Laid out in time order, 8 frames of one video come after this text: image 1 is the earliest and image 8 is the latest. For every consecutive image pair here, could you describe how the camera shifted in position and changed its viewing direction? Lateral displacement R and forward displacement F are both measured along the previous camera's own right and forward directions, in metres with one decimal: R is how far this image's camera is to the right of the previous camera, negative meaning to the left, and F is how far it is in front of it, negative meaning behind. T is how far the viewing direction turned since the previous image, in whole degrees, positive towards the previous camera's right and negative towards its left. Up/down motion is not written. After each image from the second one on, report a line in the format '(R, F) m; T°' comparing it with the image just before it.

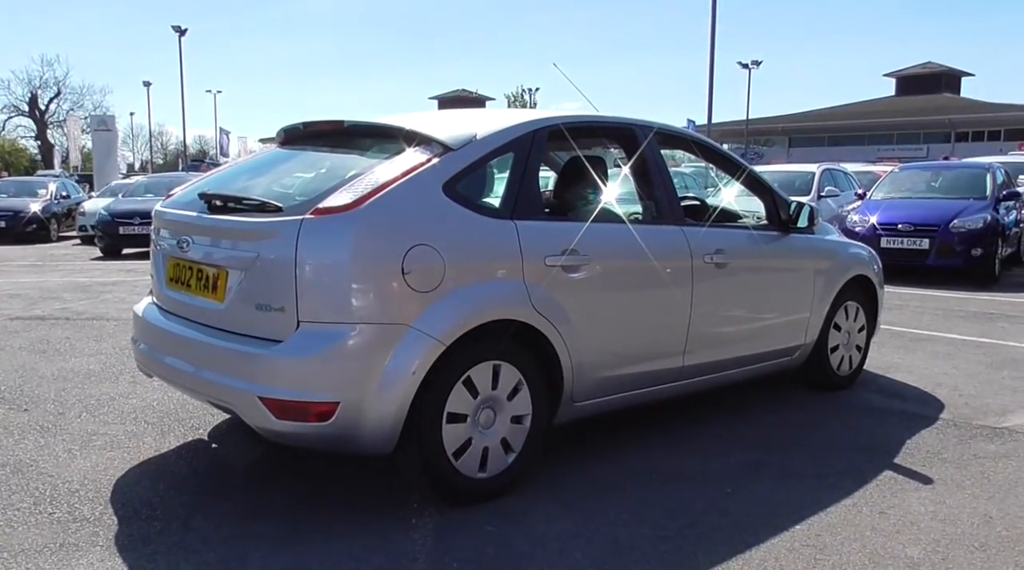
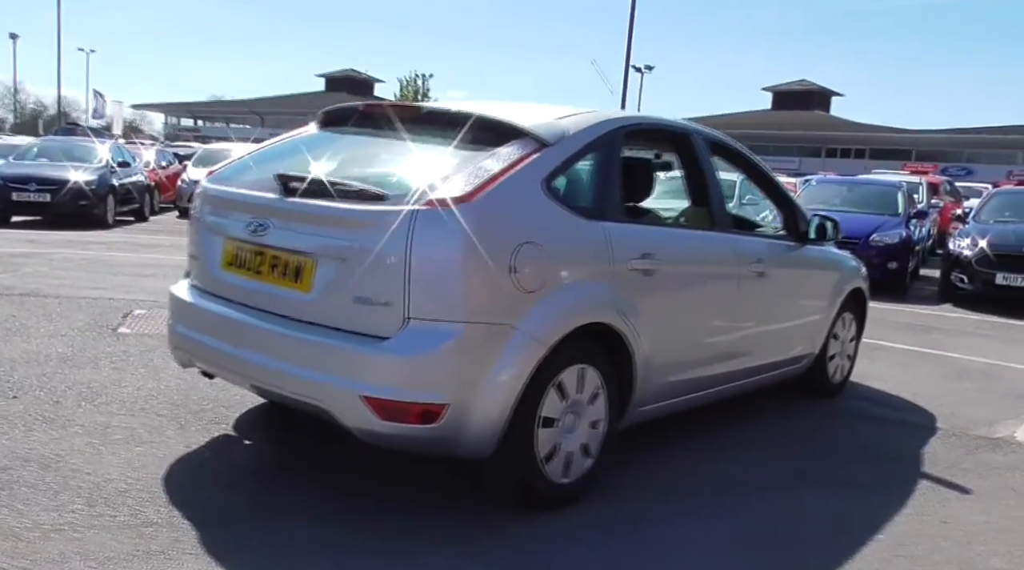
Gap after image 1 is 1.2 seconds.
(-0.8, +0.1) m; +8°
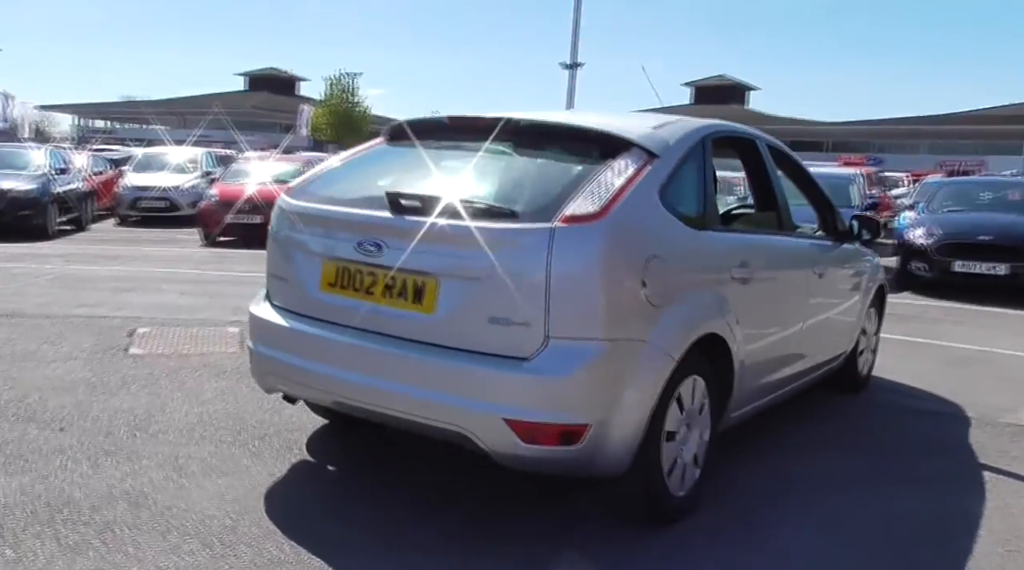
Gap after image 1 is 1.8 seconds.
(-0.7, +0.1) m; +5°
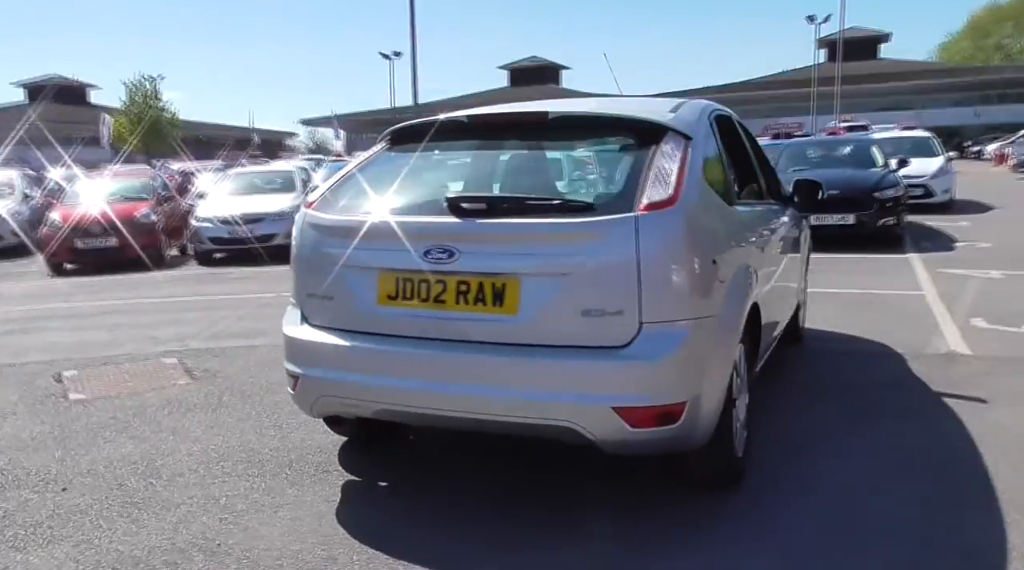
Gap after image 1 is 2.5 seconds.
(-0.9, 0.0) m; +11°
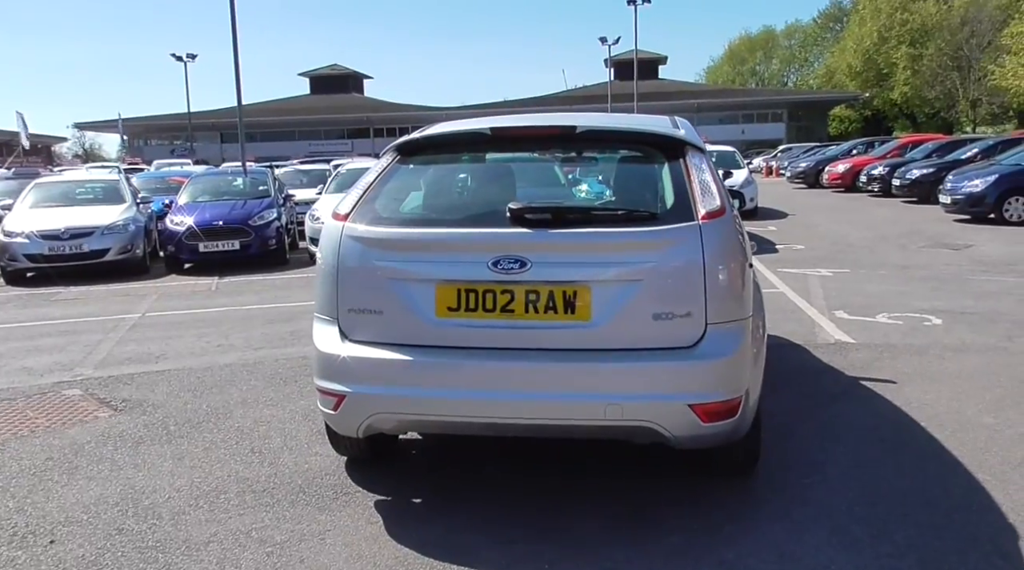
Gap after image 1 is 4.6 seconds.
(-1.0, +0.1) m; +14°
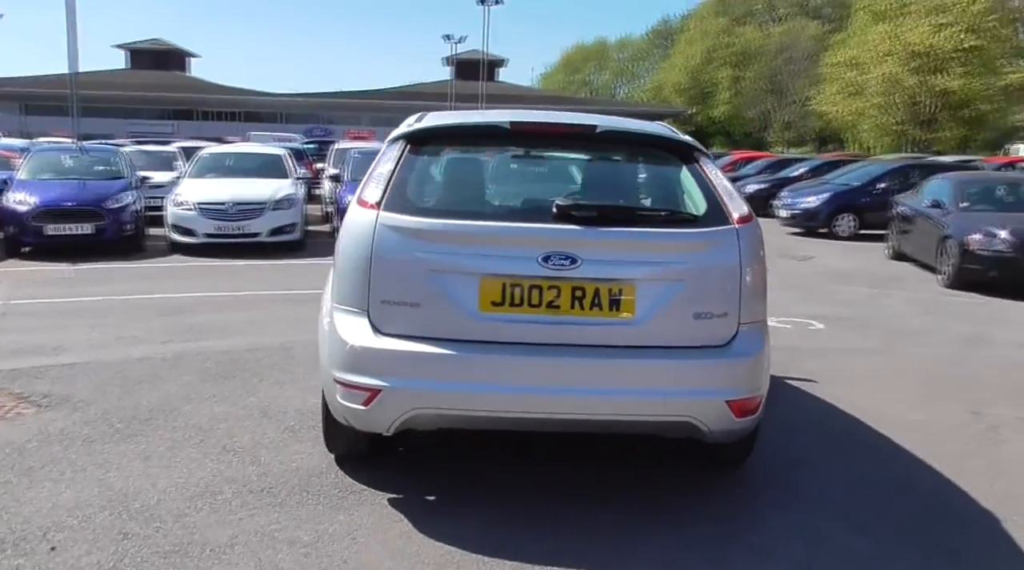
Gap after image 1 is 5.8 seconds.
(-0.8, +0.1) m; +11°
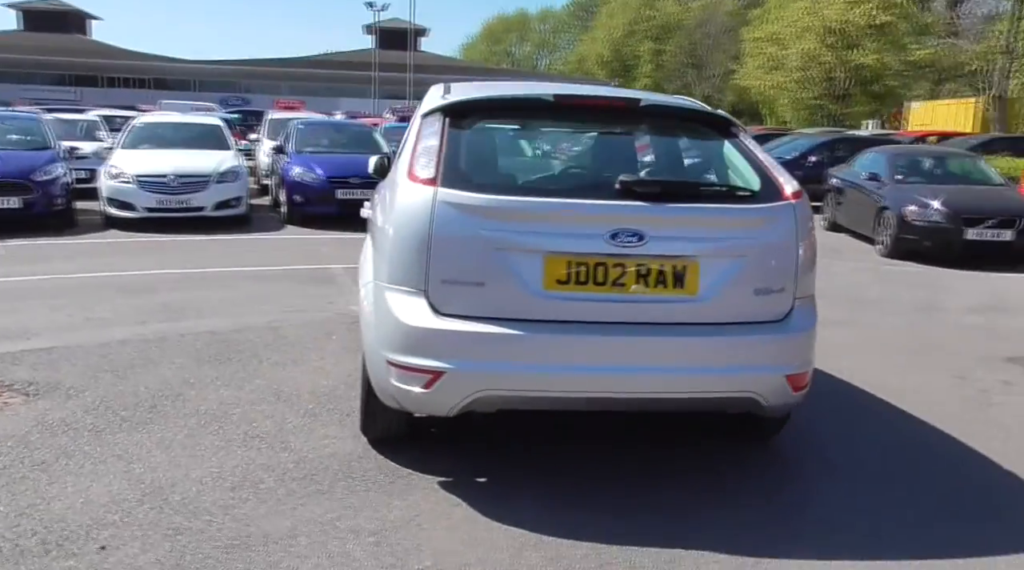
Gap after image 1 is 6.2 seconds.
(-0.5, +0.1) m; +5°
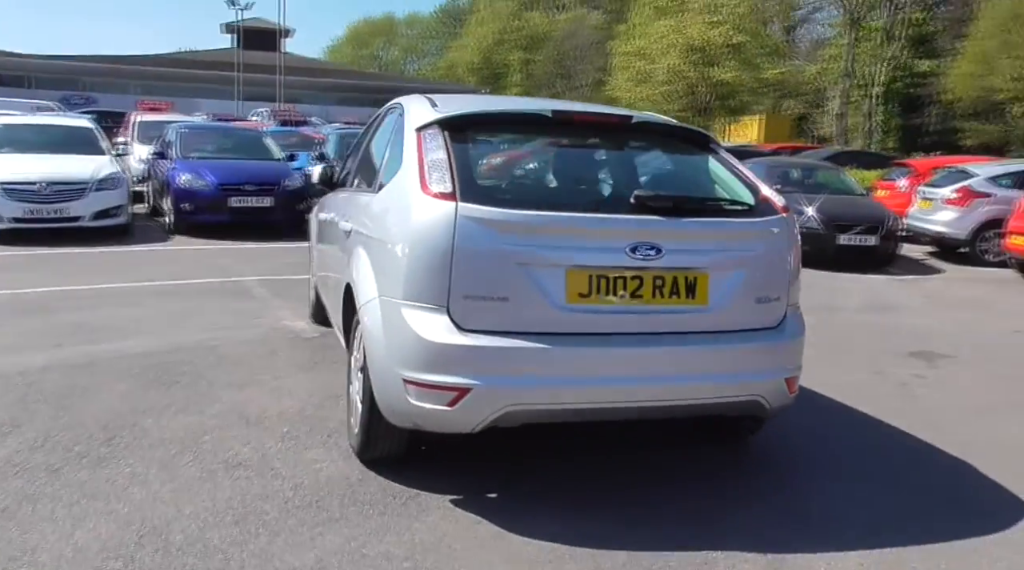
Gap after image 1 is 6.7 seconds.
(-0.6, +0.1) m; +9°
